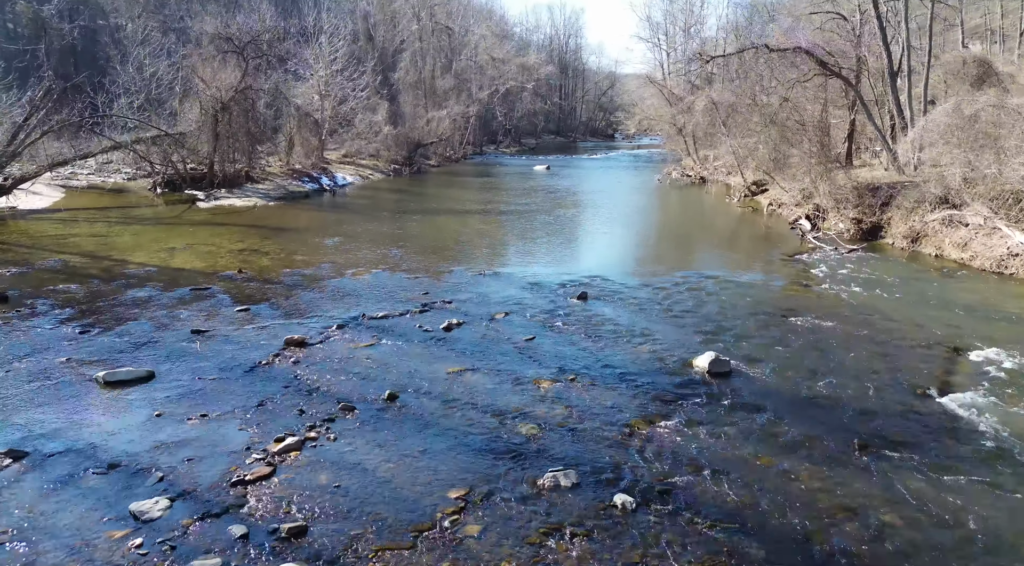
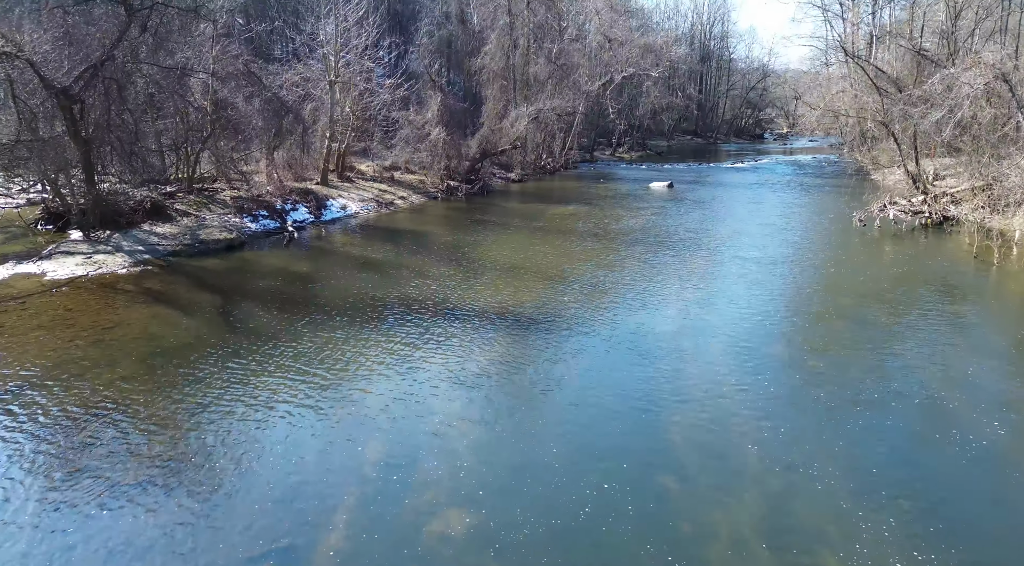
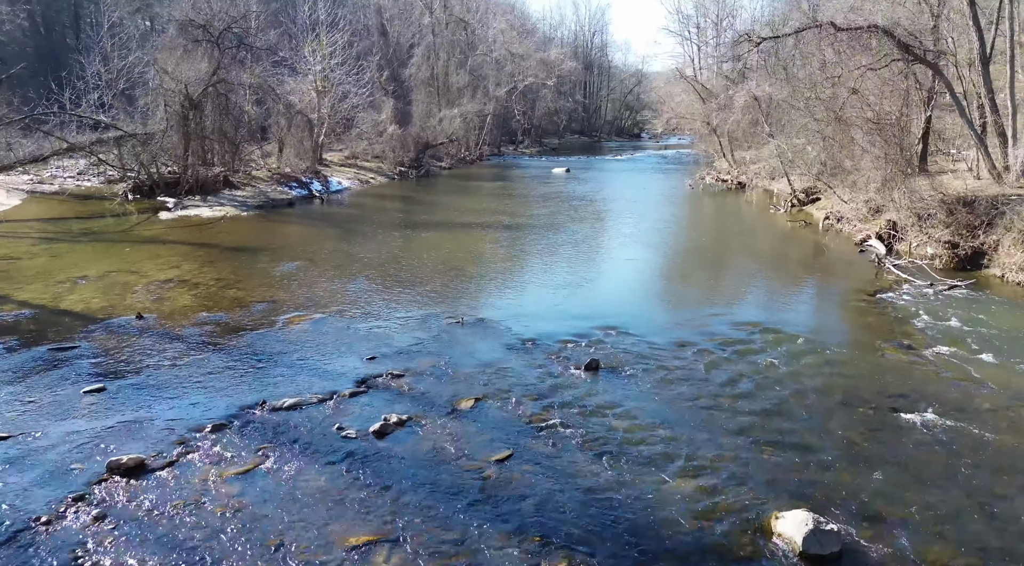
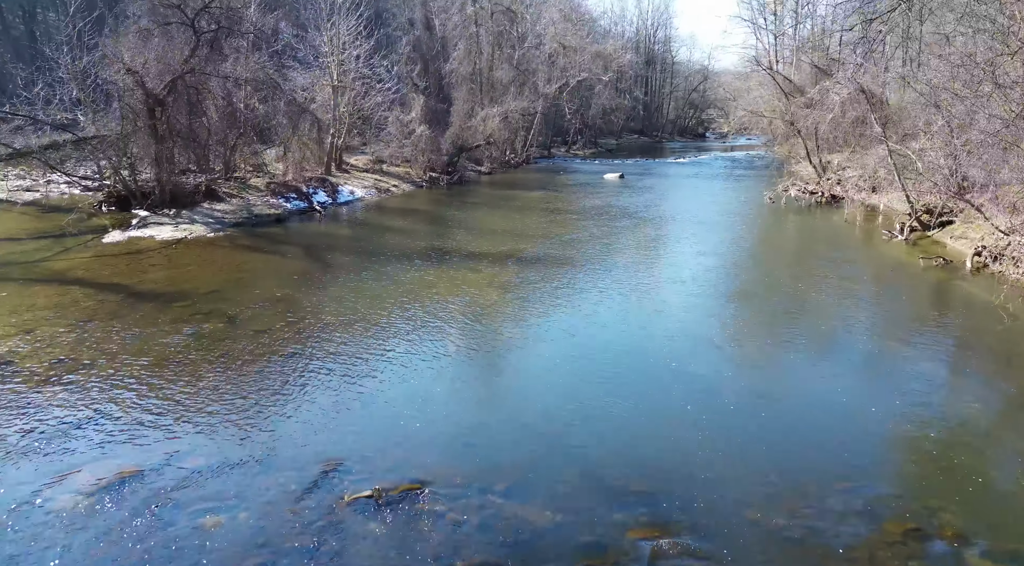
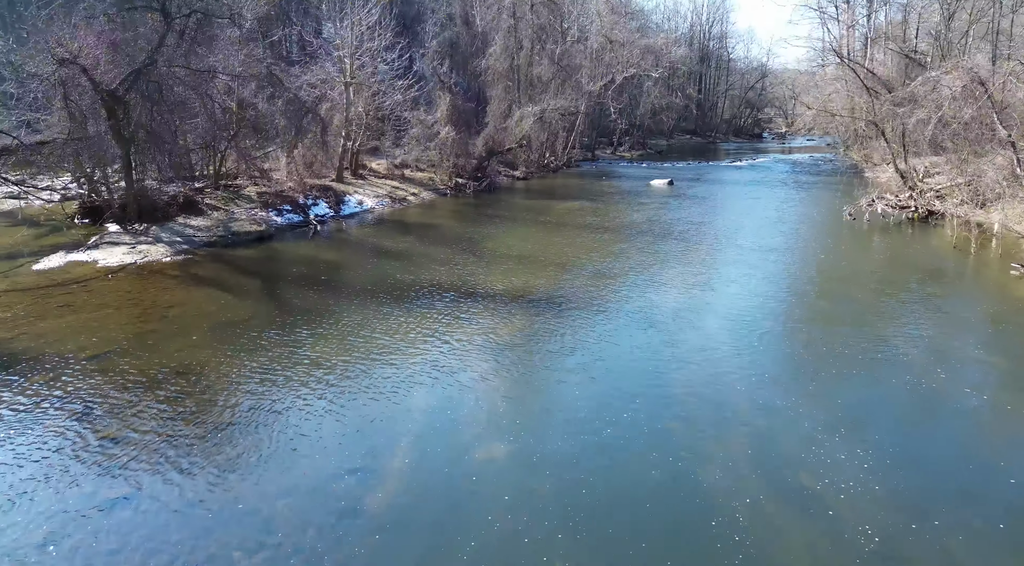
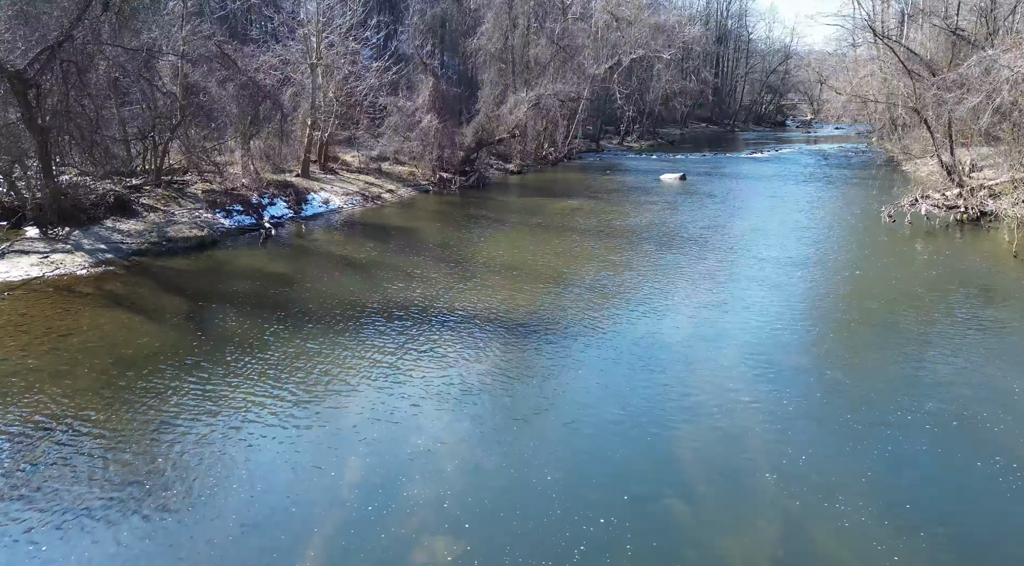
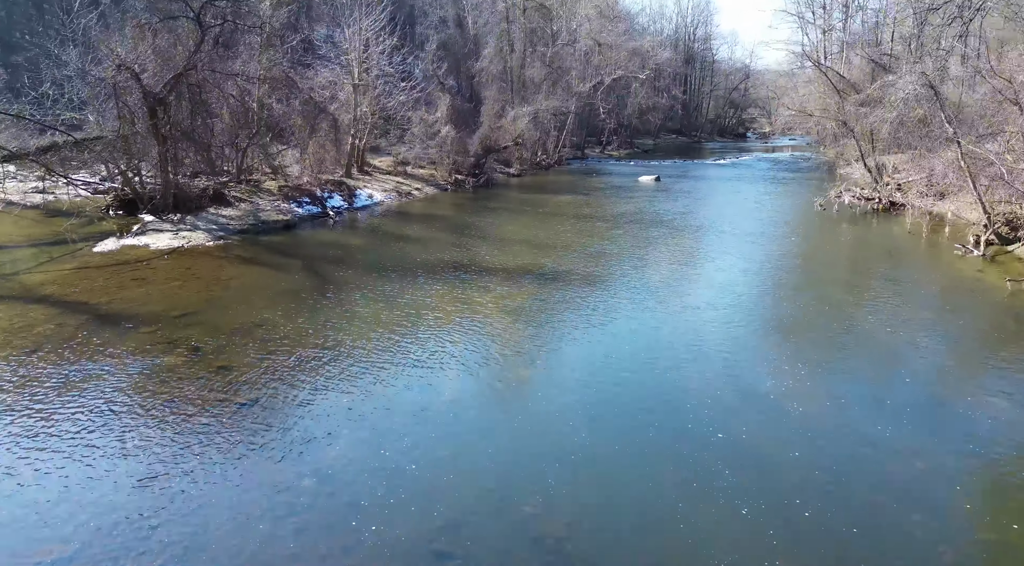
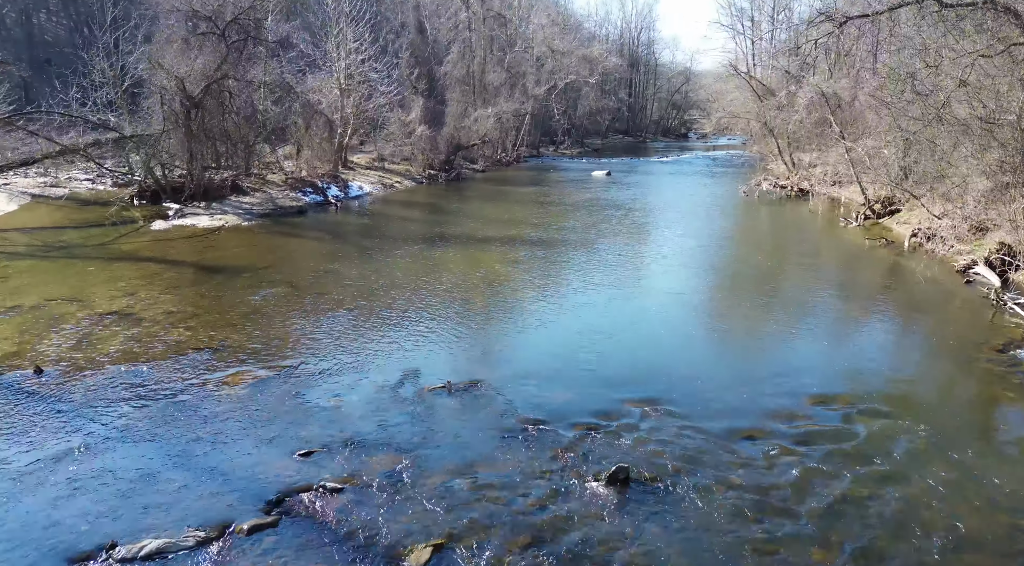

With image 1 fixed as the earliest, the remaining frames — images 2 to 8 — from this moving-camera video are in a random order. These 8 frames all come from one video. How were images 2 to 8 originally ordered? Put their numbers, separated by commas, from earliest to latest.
3, 8, 4, 7, 5, 2, 6
